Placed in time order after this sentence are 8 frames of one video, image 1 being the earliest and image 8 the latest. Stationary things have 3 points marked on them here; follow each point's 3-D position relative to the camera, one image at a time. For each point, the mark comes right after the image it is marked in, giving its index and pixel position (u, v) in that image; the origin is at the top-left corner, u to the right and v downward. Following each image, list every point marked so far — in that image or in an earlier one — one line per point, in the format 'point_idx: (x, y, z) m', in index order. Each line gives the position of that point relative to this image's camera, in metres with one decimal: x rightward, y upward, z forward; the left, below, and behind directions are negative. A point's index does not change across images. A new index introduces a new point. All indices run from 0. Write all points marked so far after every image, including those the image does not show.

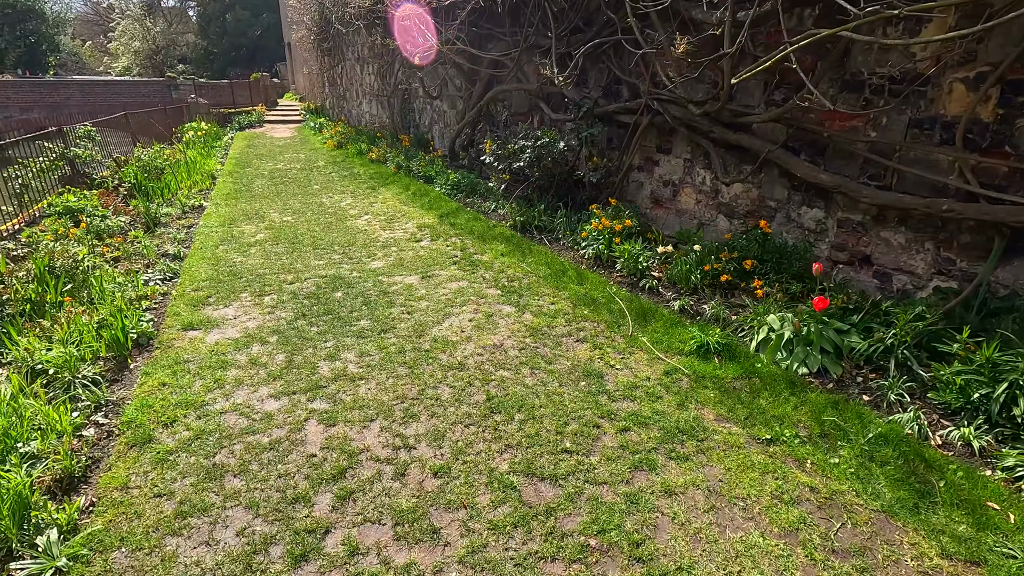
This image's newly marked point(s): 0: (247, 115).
0: (-7.2, +4.7, +14.5) m
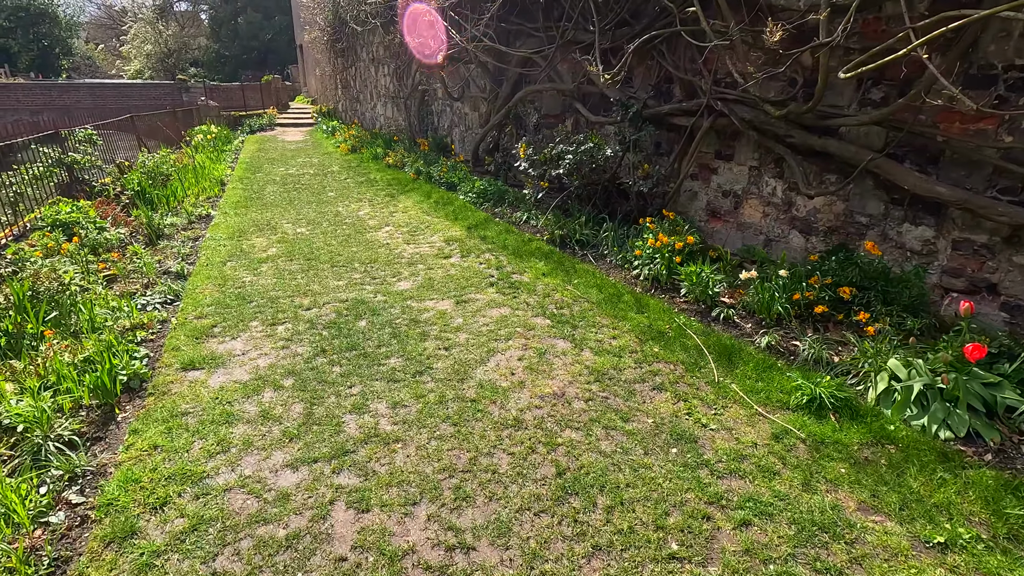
0: (-6.7, +4.5, +14.2) m
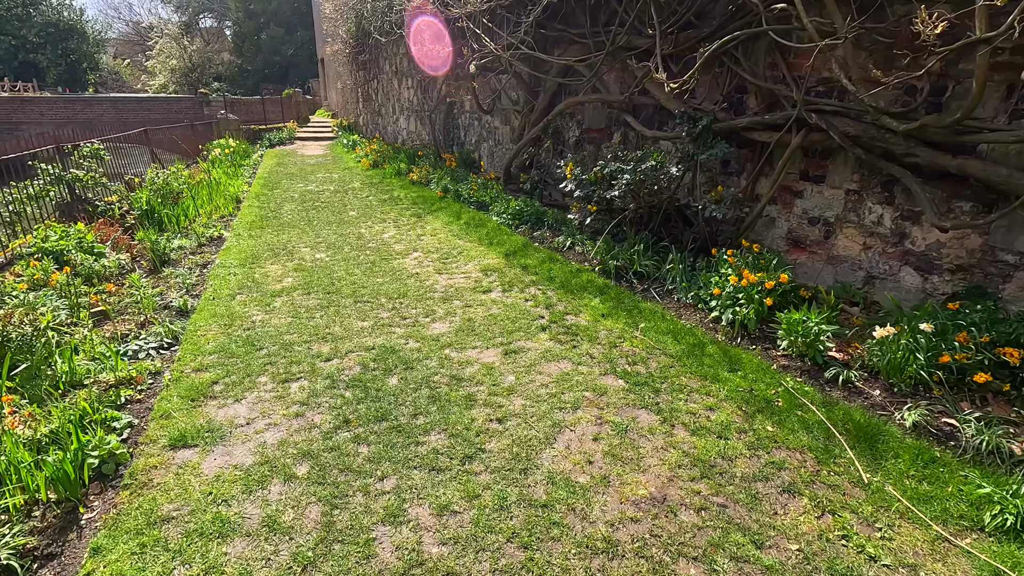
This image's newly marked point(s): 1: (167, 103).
0: (-6.1, +4.1, +13.9) m
1: (-11.0, +5.9, +17.0) m
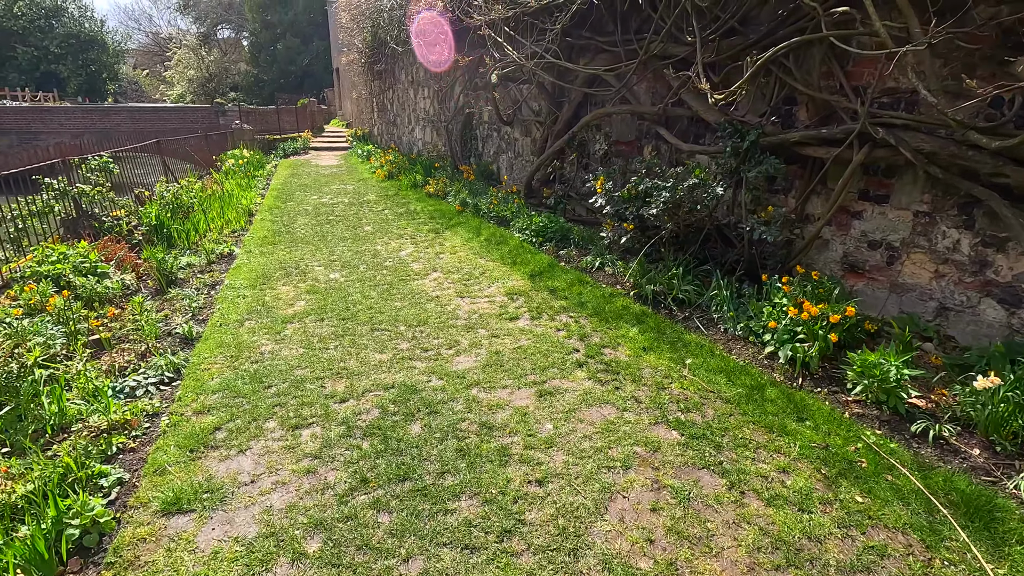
0: (-5.7, +3.8, +13.8) m
1: (-10.5, +5.6, +17.0) m
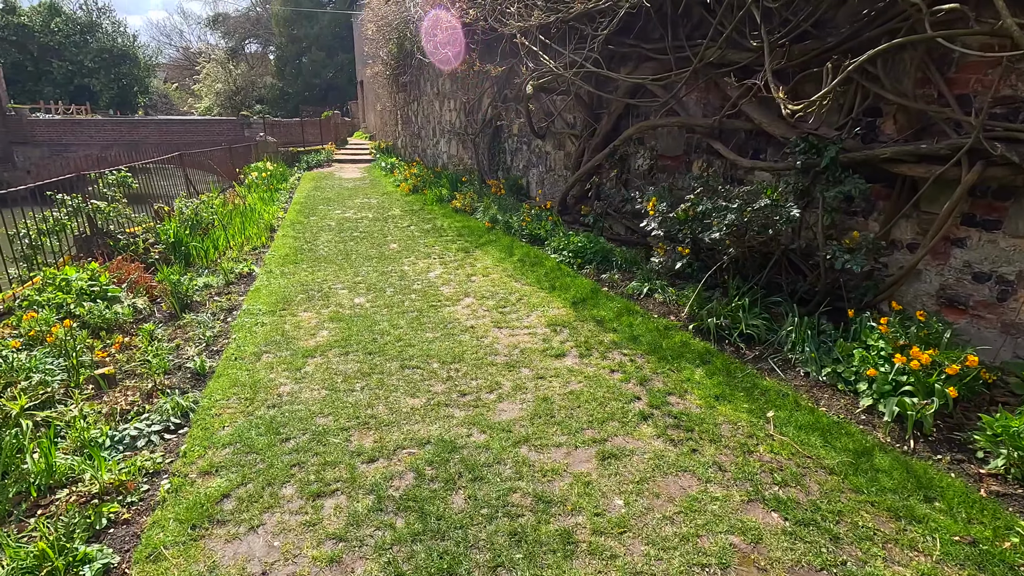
0: (-5.0, +3.4, +13.7) m
1: (-9.7, +5.2, +17.1) m
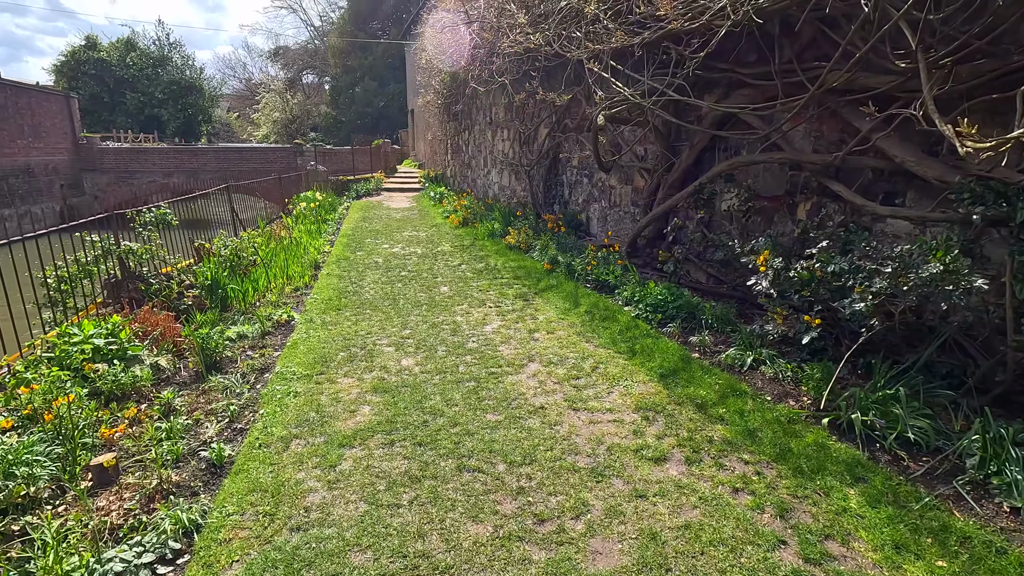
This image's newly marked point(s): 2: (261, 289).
0: (-3.7, +2.7, +13.7) m
1: (-8.1, +4.4, +17.4) m
2: (-2.2, 0.0, +4.6) m
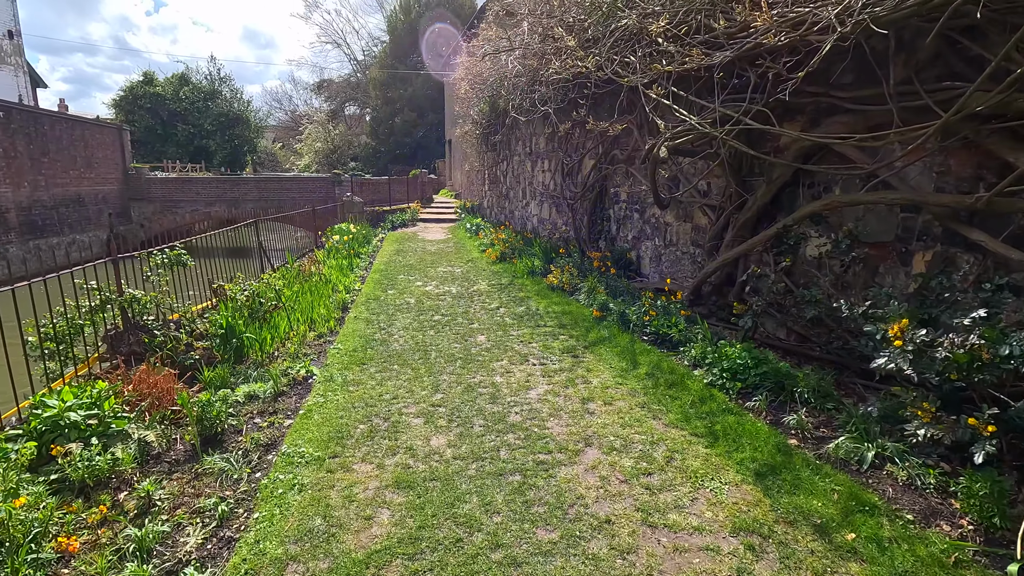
0: (-2.8, +1.9, +13.4) m
1: (-6.9, +3.5, +17.6) m
2: (-1.8, -0.4, +4.1) m
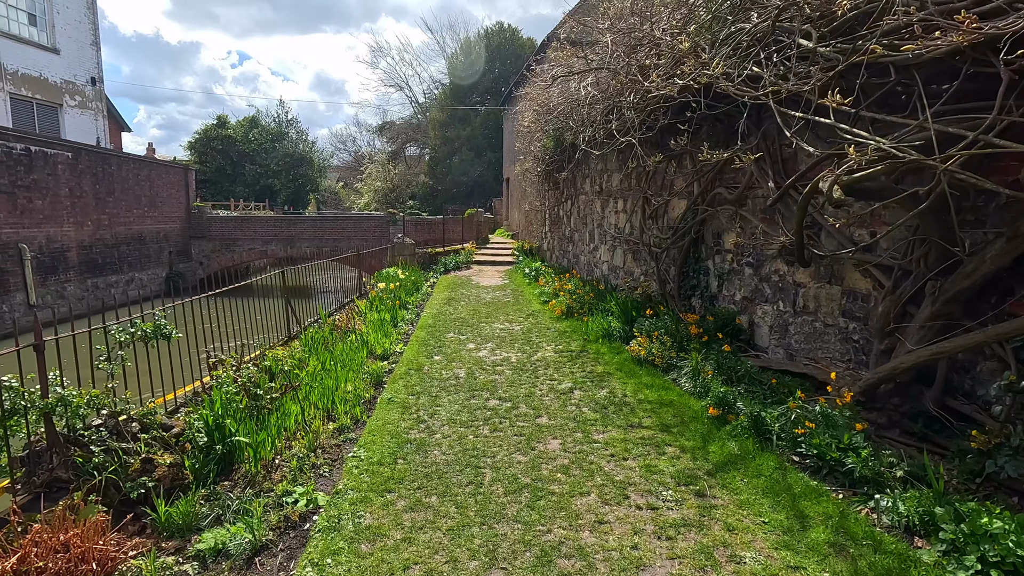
0: (-1.3, +0.8, +12.5) m
1: (-5.0, +2.1, +17.1) m
2: (-1.3, -0.9, +3.1) m
